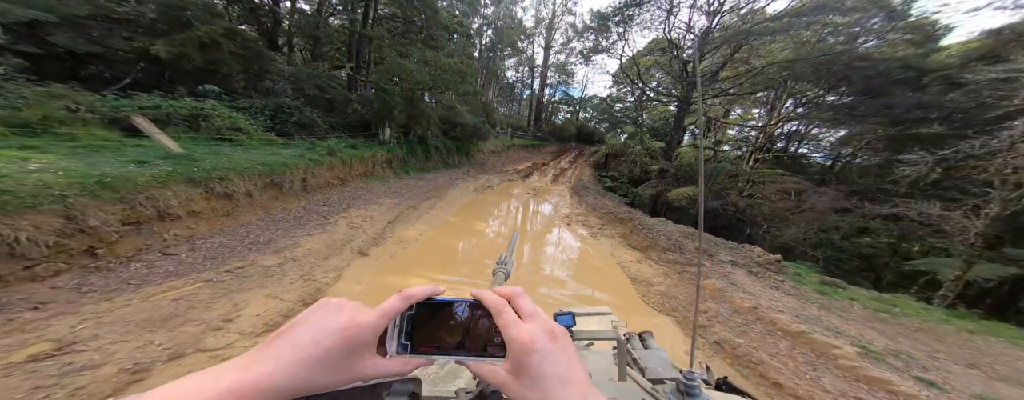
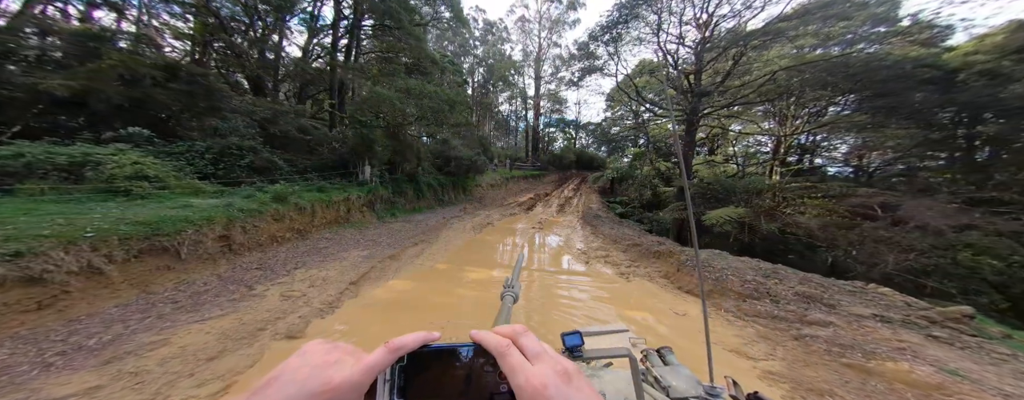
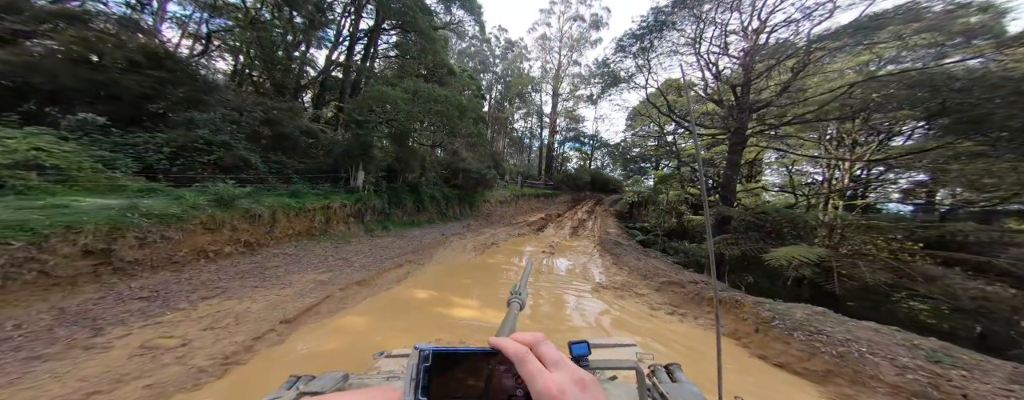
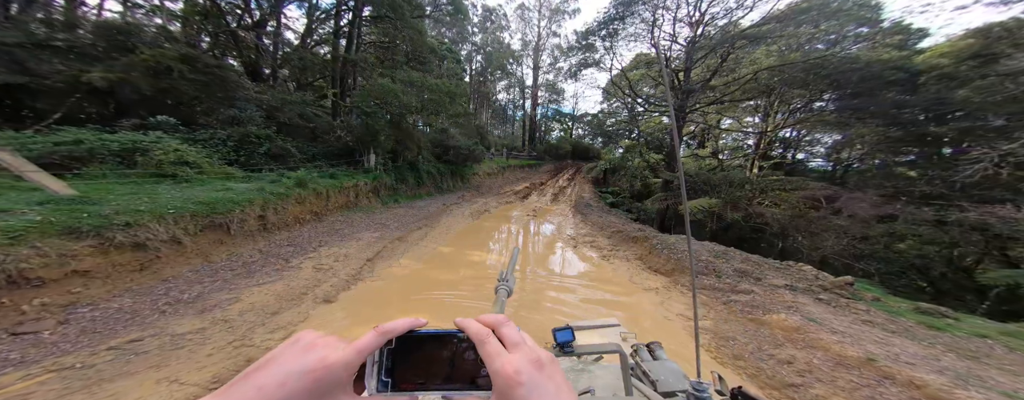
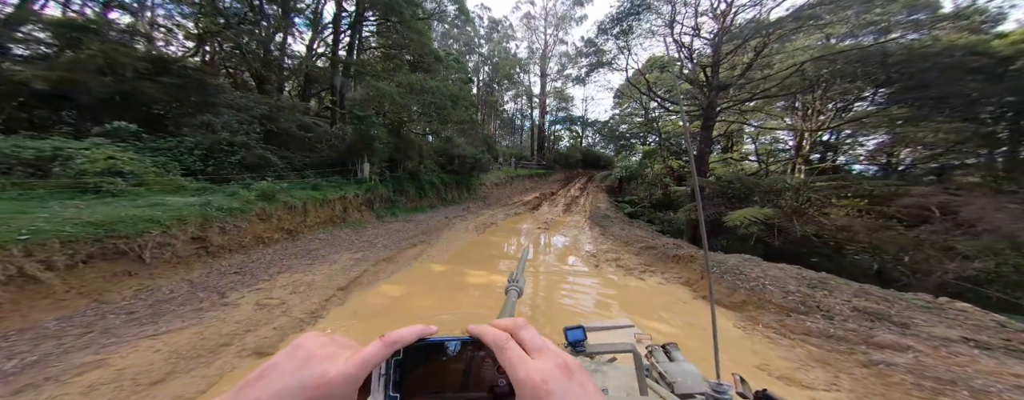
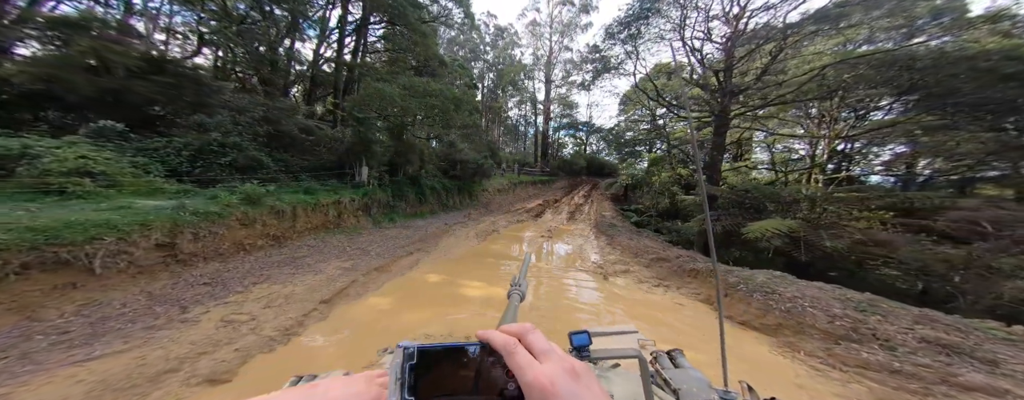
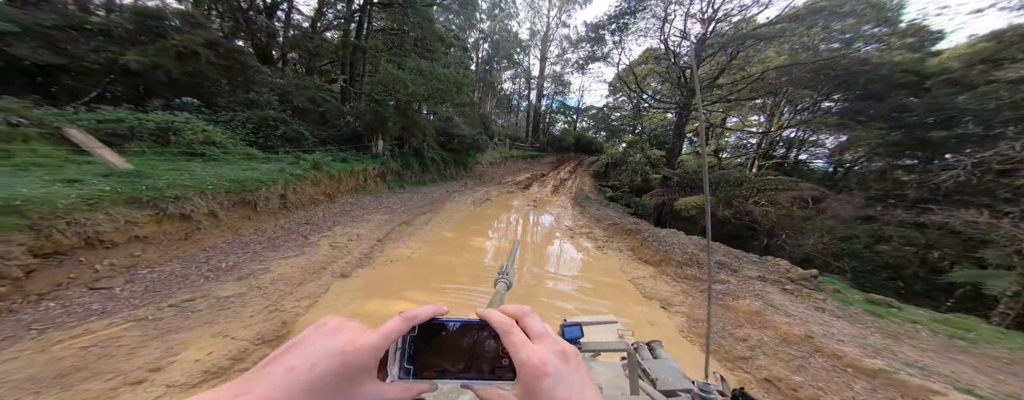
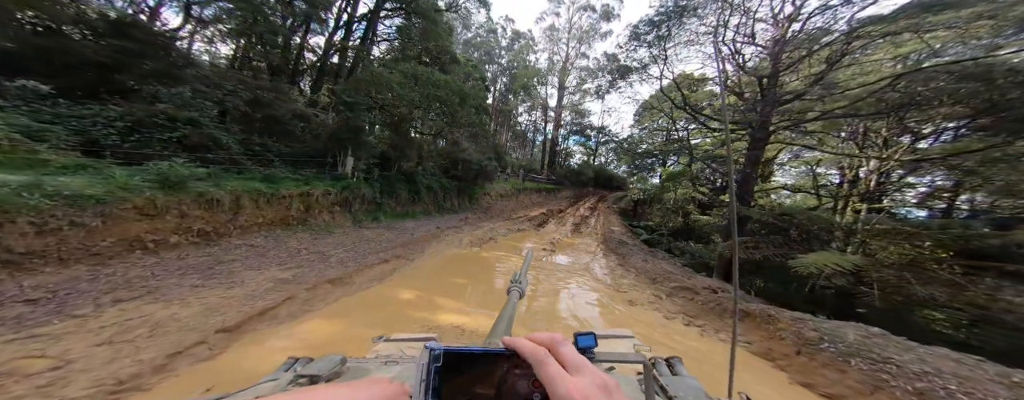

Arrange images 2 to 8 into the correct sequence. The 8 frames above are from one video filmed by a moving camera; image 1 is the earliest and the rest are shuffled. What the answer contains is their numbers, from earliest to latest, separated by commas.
7, 4, 2, 5, 6, 3, 8
